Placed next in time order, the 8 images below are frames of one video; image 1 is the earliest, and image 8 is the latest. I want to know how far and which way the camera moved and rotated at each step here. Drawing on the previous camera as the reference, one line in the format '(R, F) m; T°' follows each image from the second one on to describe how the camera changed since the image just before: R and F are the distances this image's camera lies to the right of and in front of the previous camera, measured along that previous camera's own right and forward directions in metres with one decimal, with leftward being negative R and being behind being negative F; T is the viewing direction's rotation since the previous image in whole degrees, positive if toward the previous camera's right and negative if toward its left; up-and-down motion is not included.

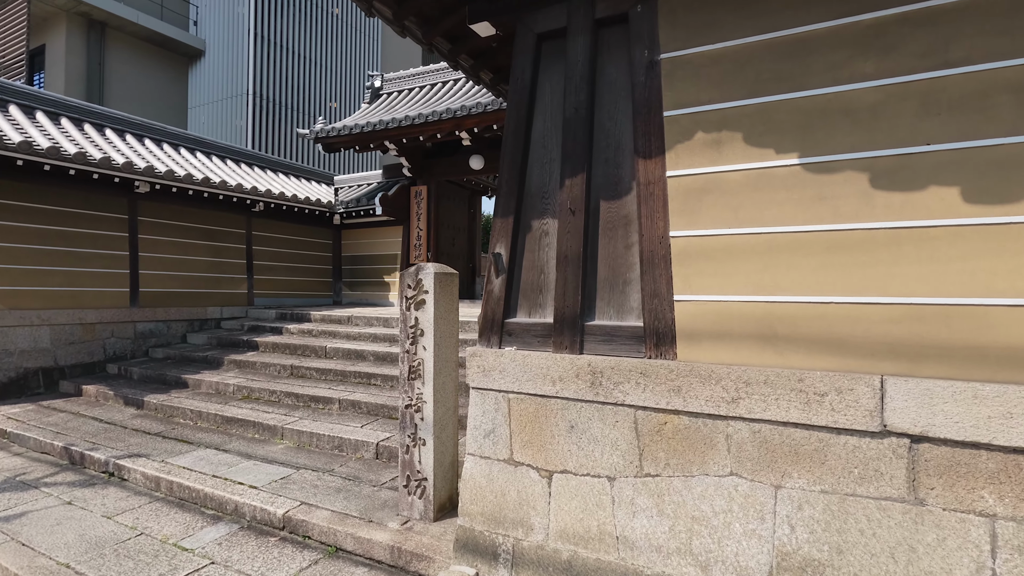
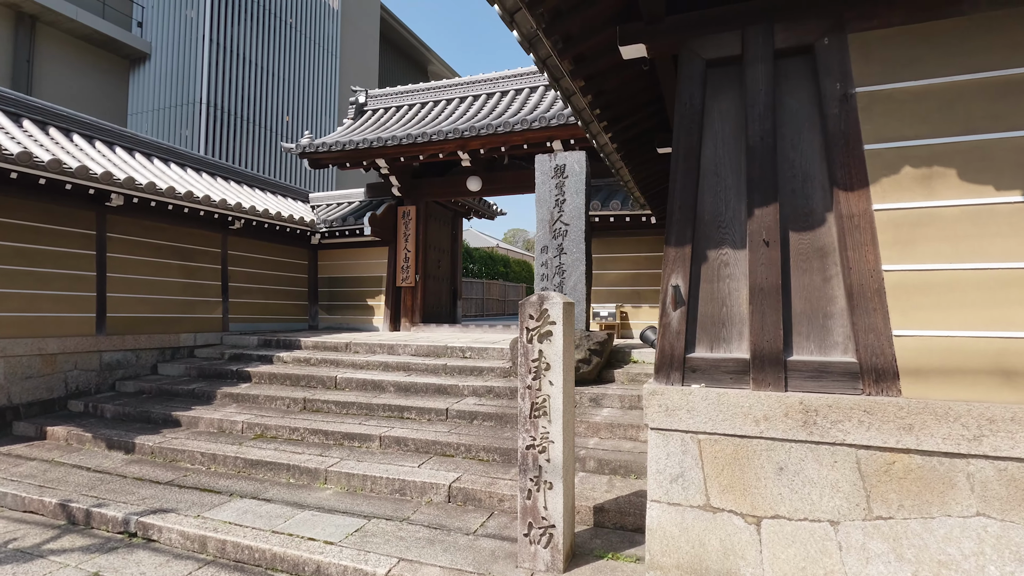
(-1.1, +0.2) m; +8°
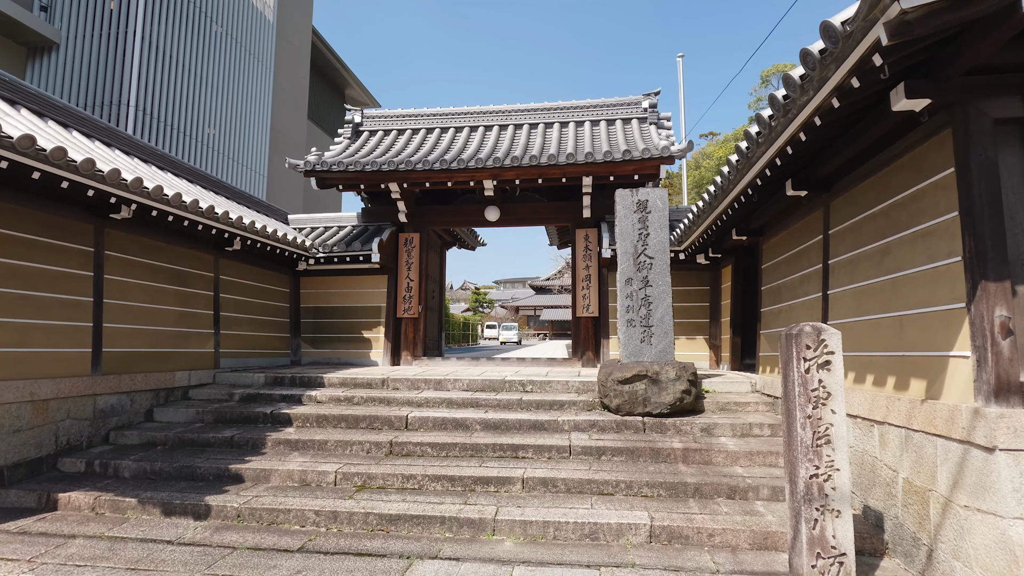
(-2.2, +0.4) m; +13°
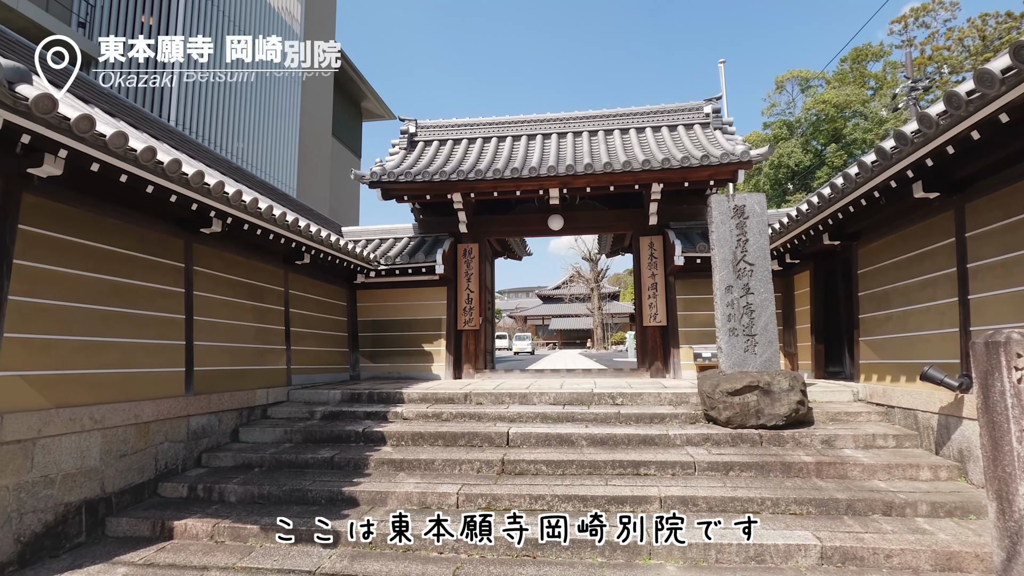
(-1.0, +0.2) m; 0°
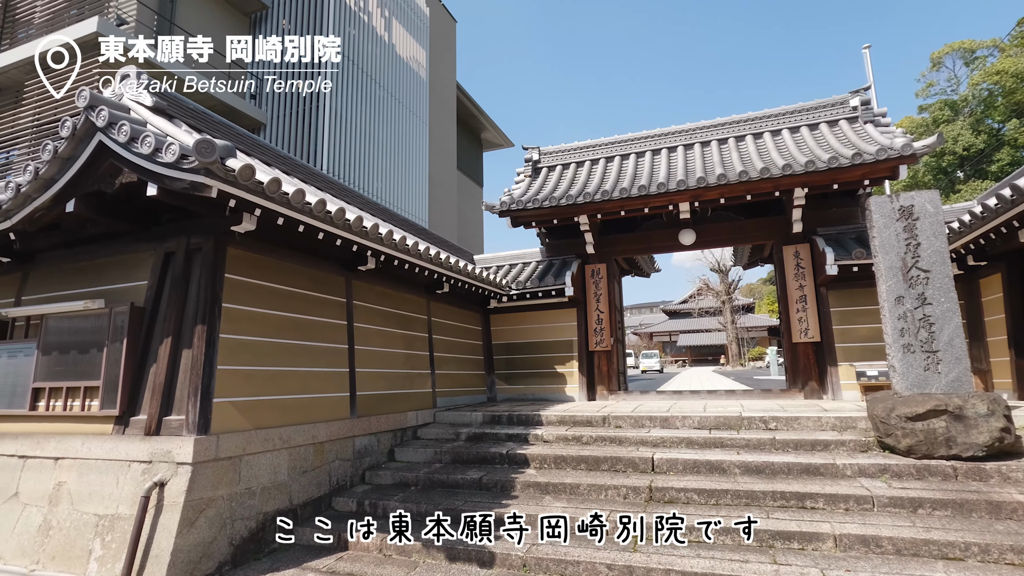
(-0.1, -0.1) m; -13°
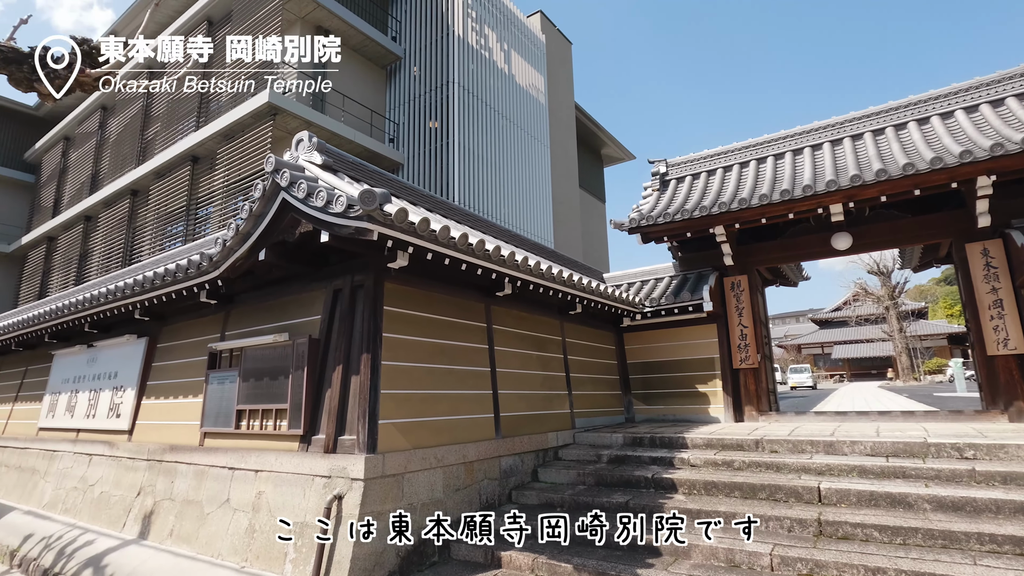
(-0.1, -0.1) m; -13°
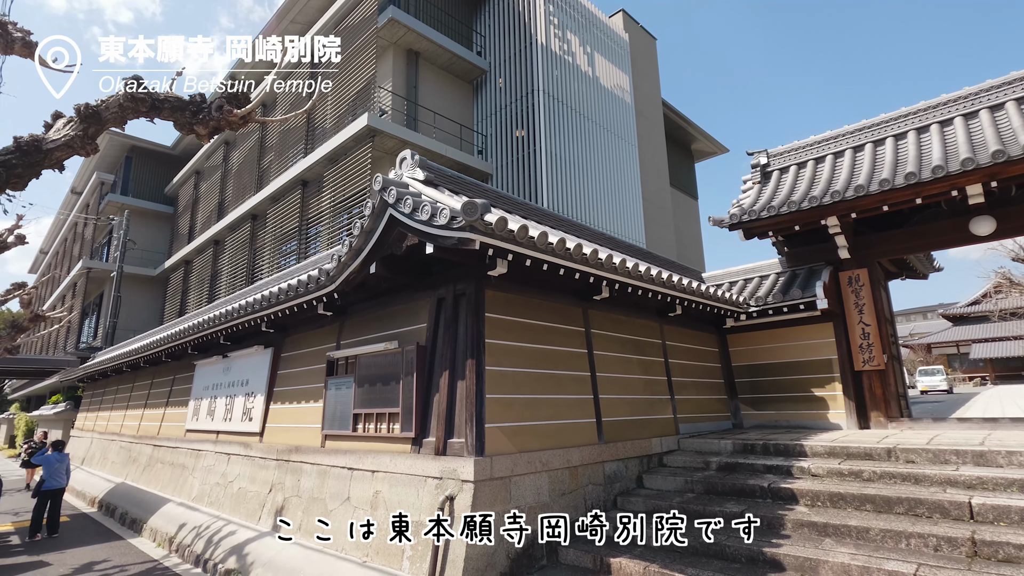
(-0.1, 0.0) m; -9°
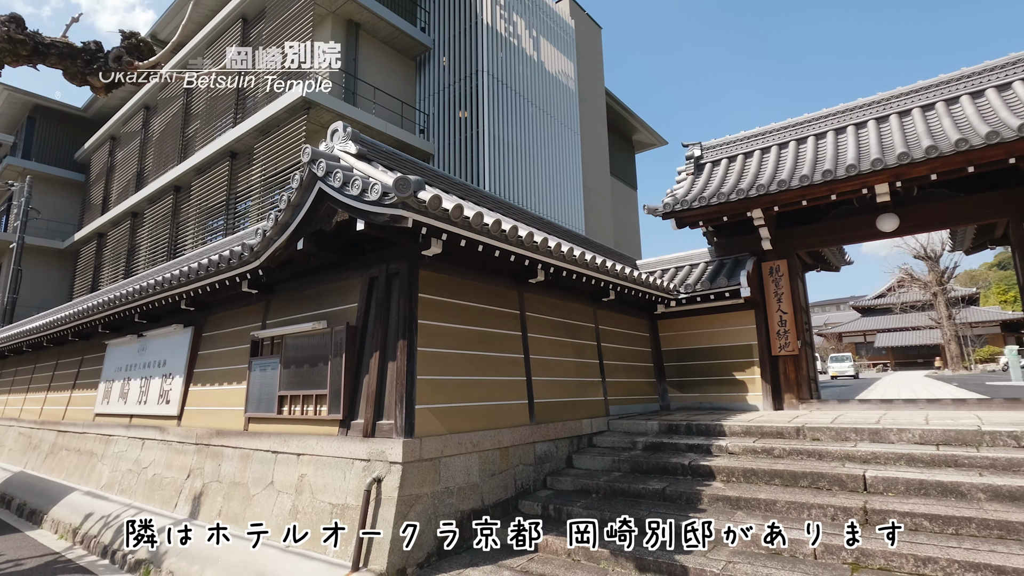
(+0.1, 0.0) m; +6°
